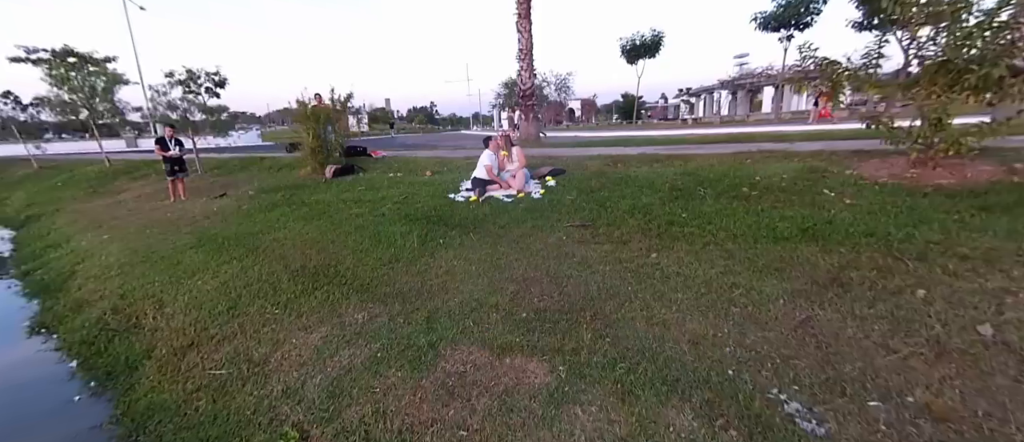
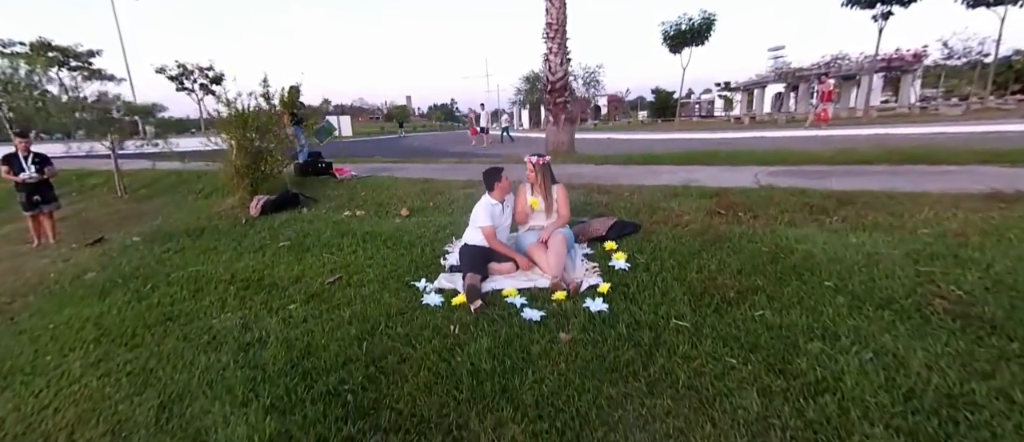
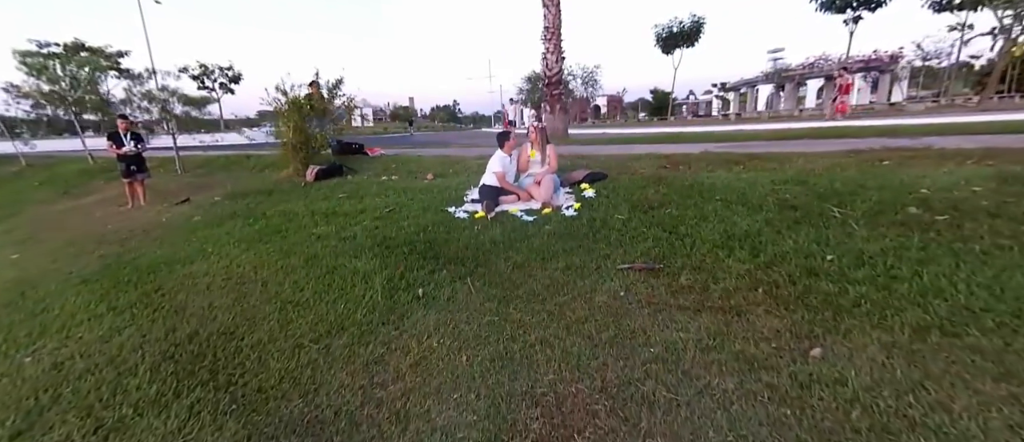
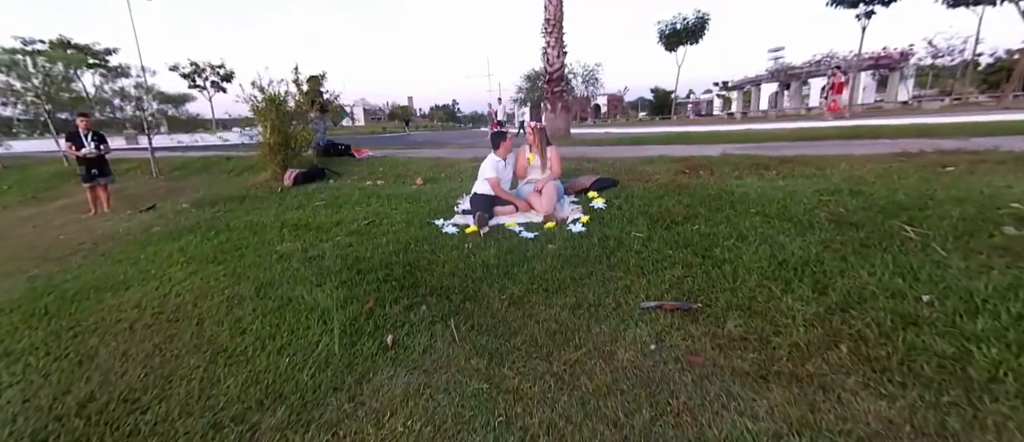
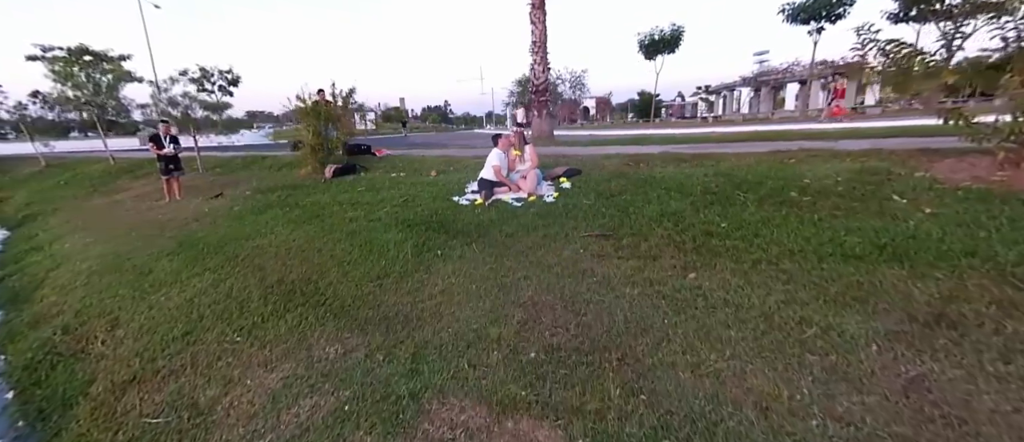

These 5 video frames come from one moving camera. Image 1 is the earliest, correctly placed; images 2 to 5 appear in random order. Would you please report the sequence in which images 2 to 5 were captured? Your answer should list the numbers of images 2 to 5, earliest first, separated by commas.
5, 3, 4, 2
